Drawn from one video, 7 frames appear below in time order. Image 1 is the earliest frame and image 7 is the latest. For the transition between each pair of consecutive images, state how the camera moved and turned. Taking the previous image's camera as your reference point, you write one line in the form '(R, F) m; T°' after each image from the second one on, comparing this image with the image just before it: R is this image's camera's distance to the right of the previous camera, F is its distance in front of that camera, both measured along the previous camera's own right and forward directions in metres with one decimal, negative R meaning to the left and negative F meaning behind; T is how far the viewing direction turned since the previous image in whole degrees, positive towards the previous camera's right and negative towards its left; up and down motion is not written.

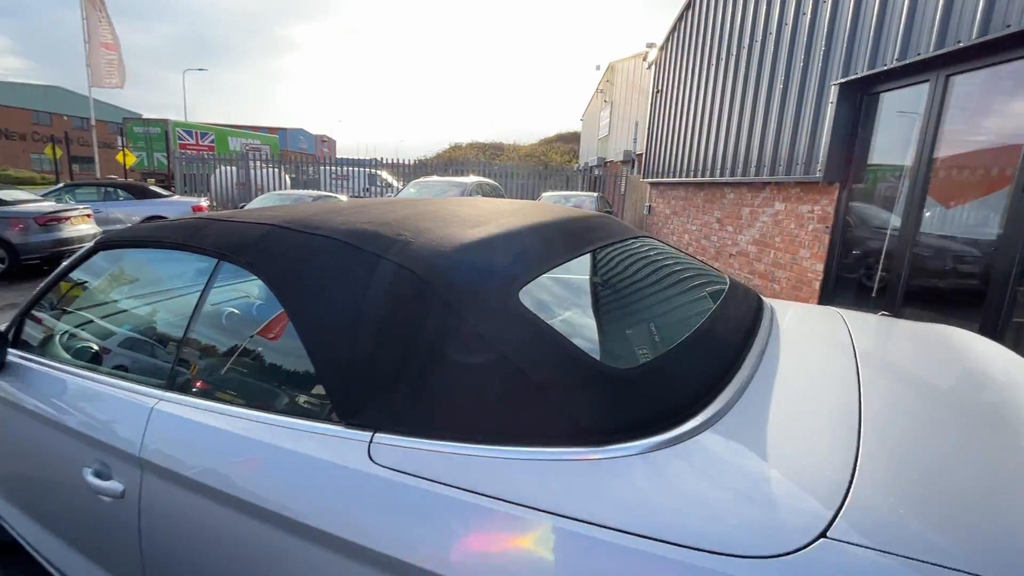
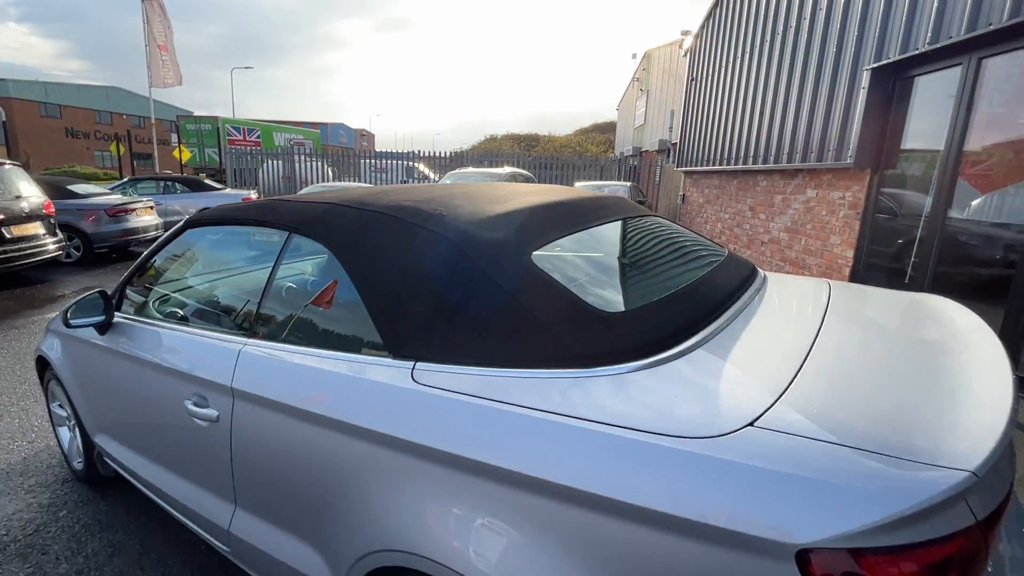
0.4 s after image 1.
(+0.1, -0.3) m; -4°
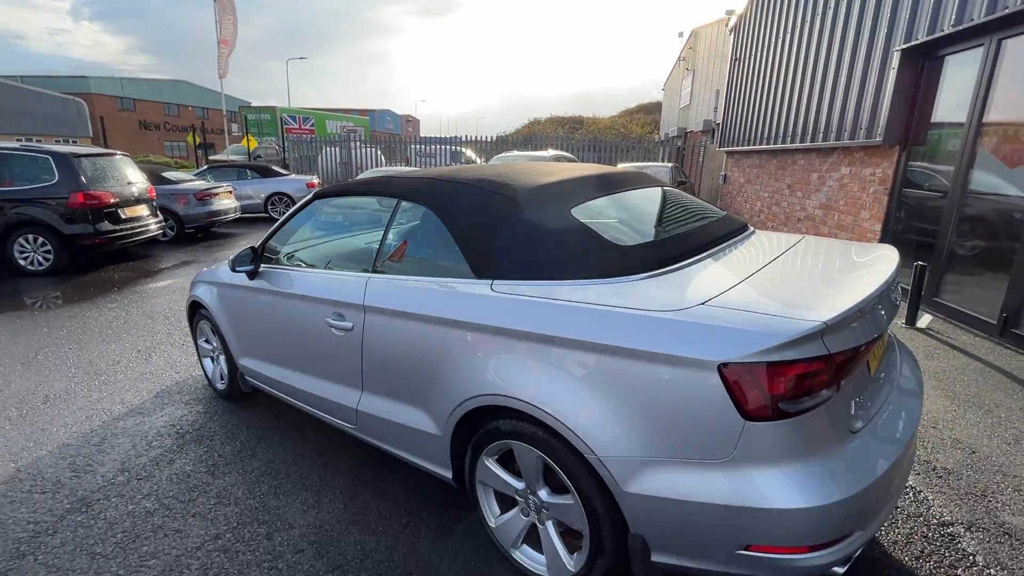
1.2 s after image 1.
(0.0, -0.7) m; -5°
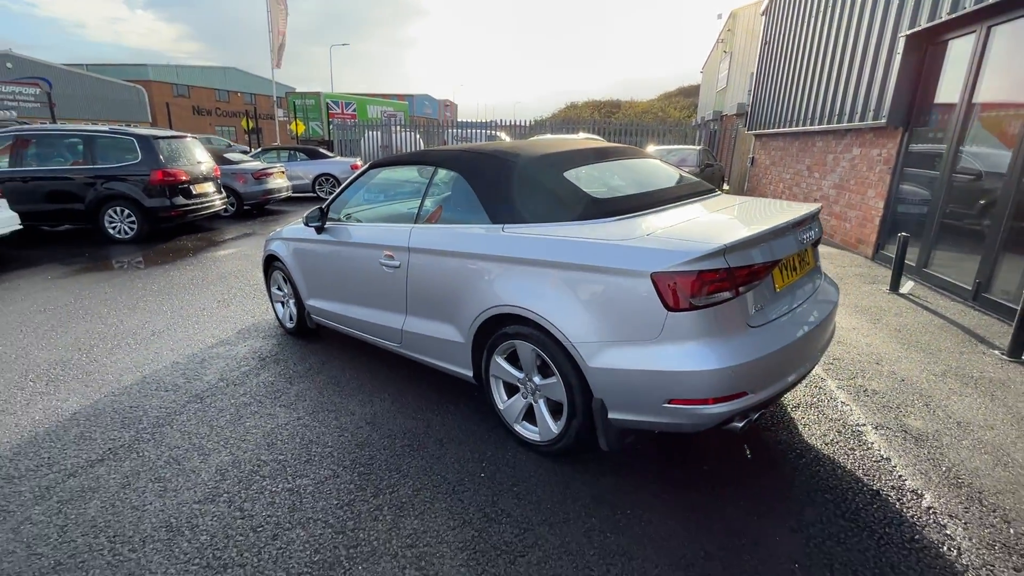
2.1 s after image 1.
(+0.2, -0.7) m; -4°
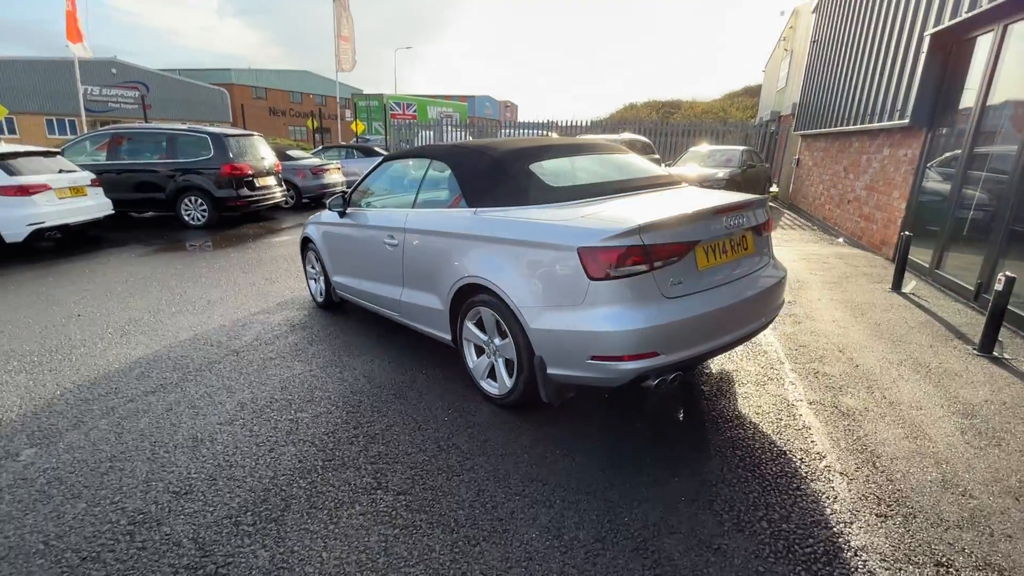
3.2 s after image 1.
(+0.6, -0.4) m; -6°
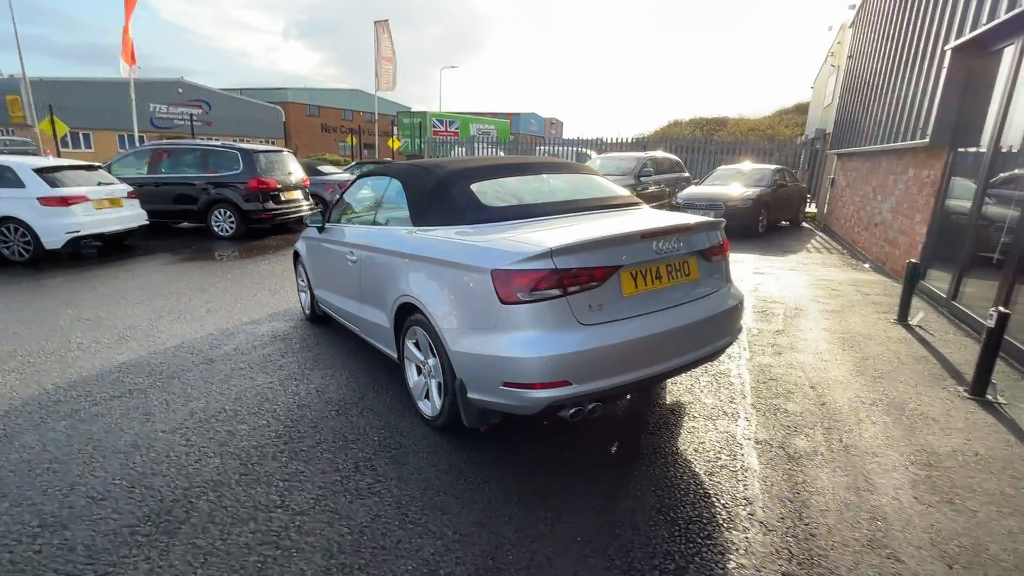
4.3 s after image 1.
(+0.7, +0.1) m; -5°
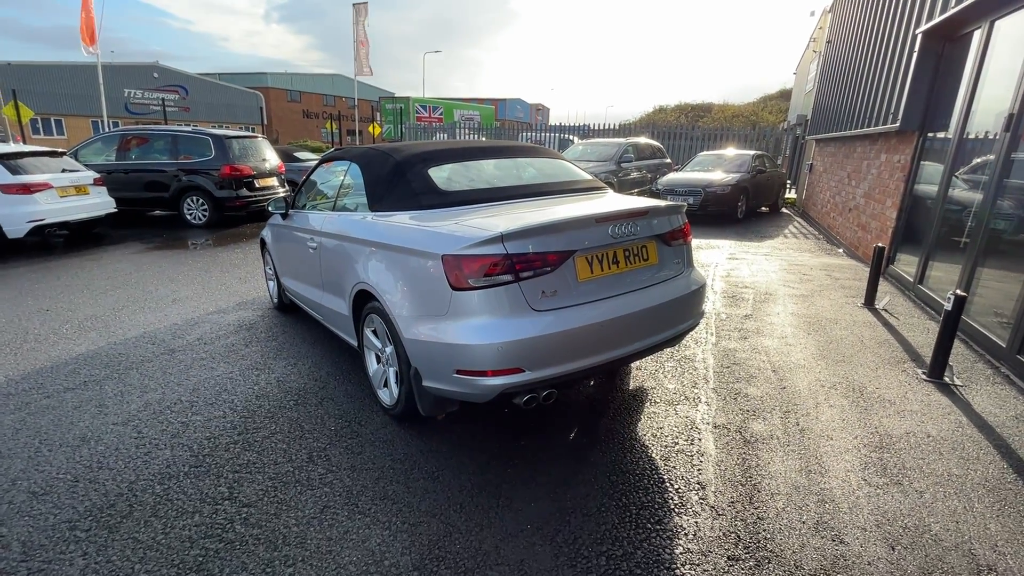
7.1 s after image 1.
(+0.2, 0.0) m; +1°
